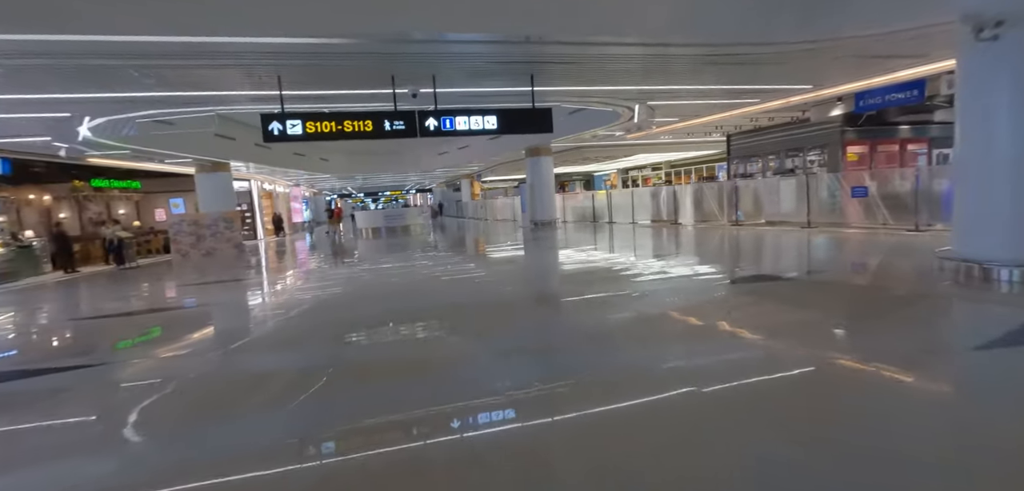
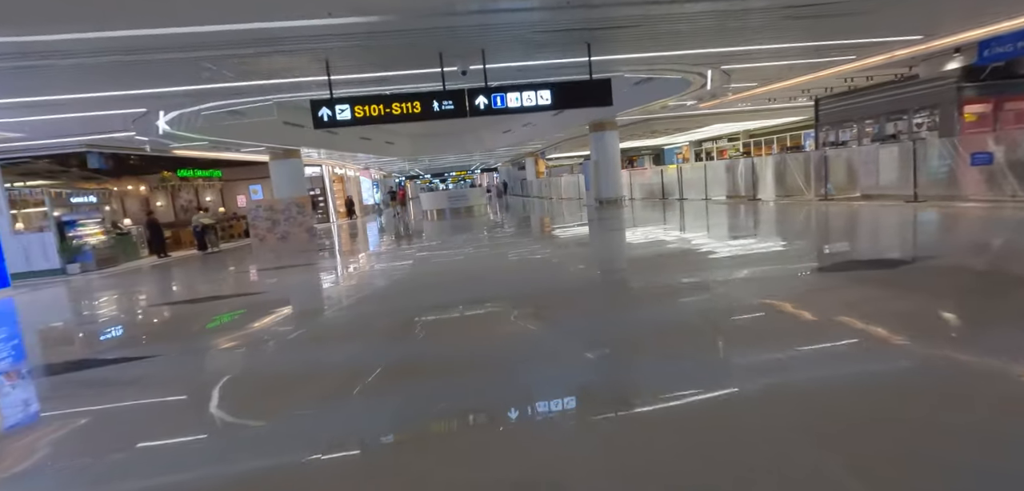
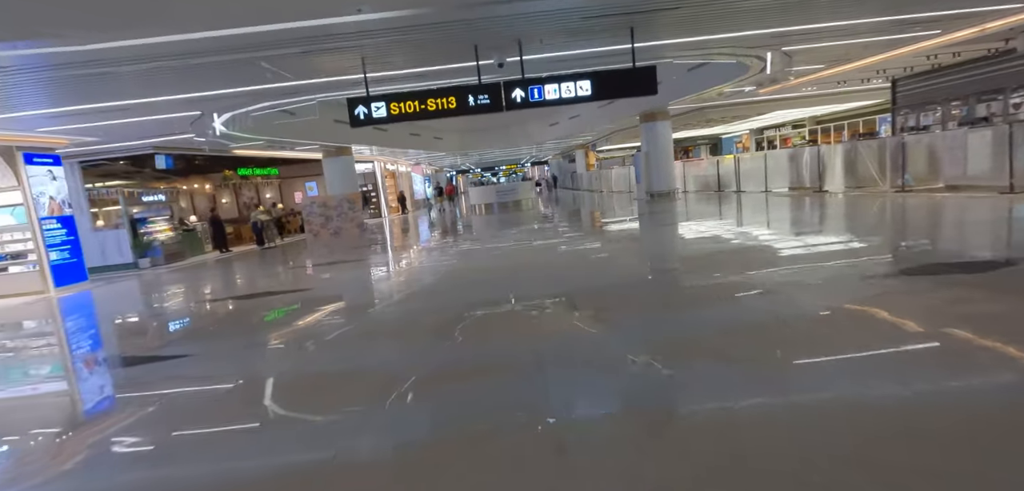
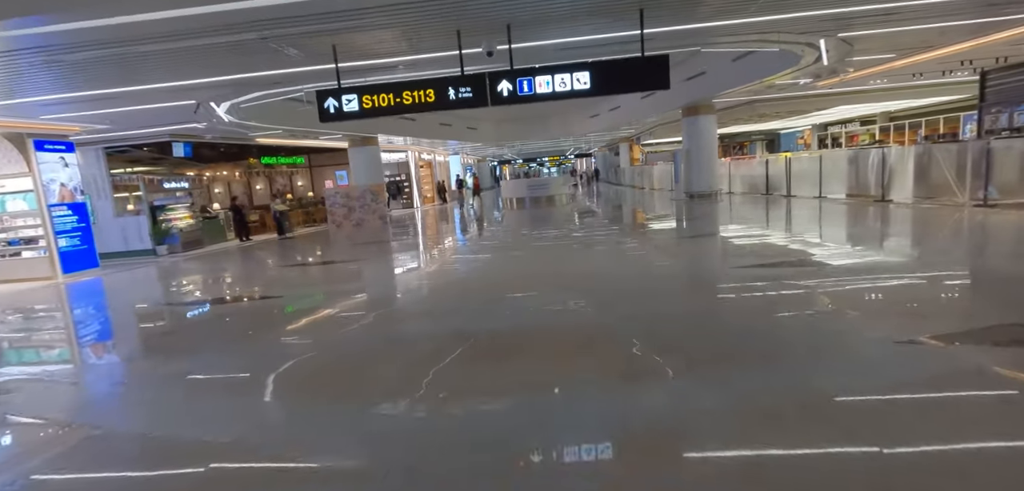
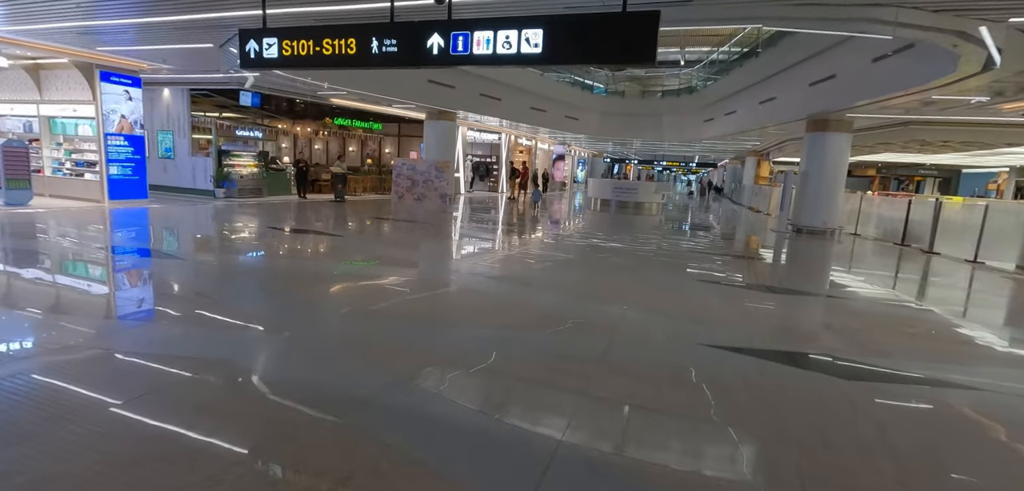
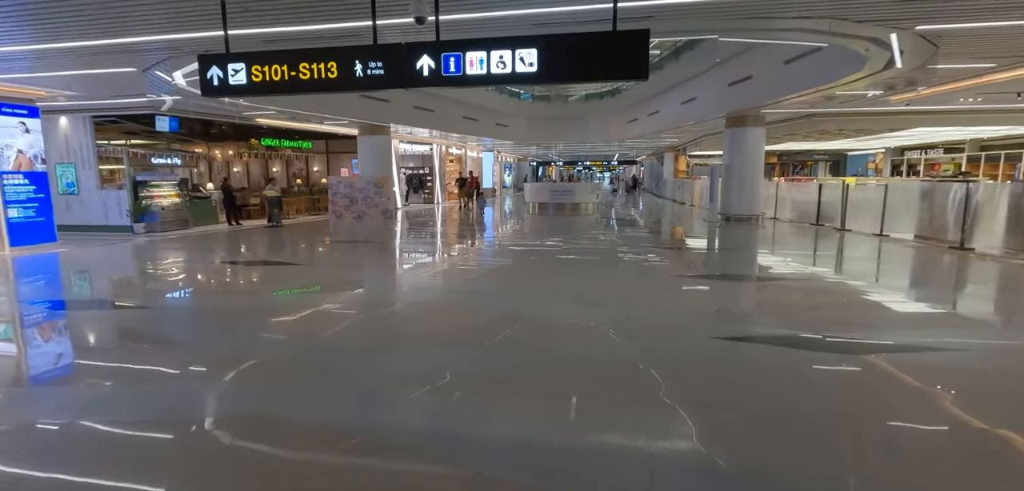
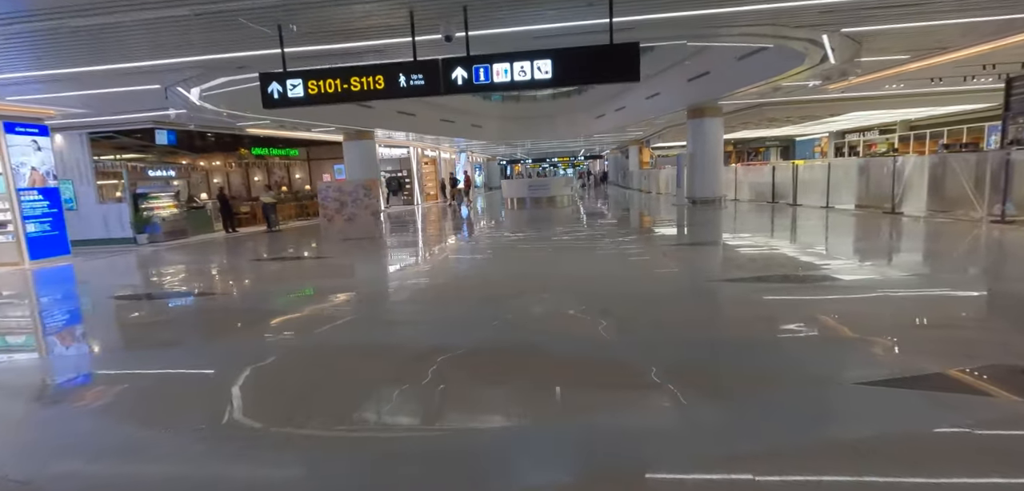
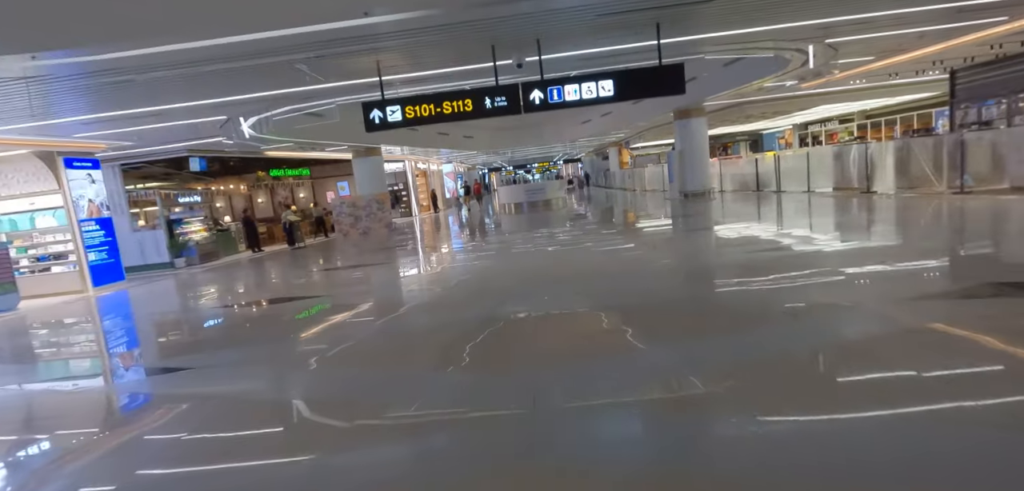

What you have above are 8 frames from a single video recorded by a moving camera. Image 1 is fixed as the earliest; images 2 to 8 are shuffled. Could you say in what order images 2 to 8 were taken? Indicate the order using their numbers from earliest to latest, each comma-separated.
2, 3, 8, 4, 7, 6, 5
